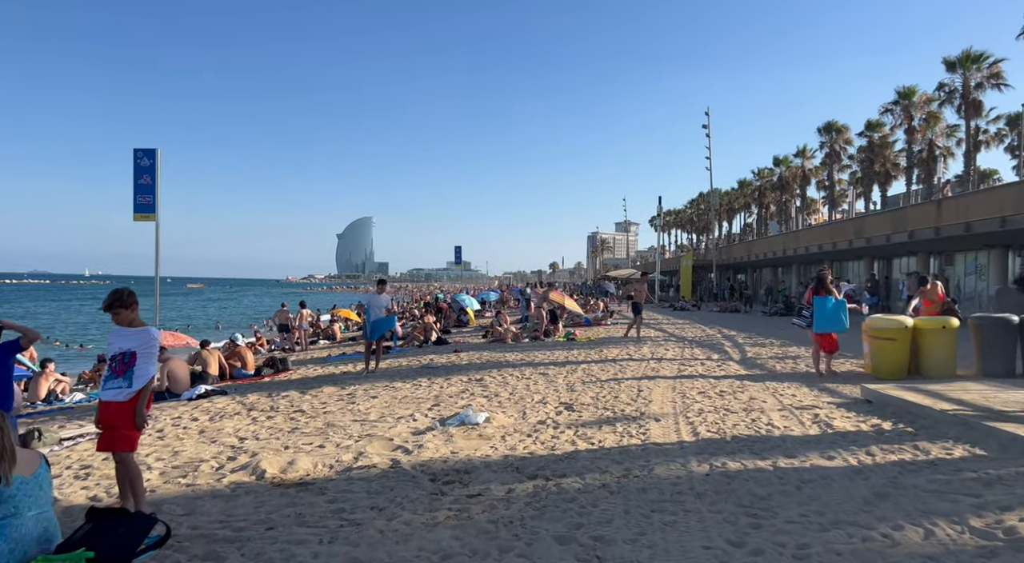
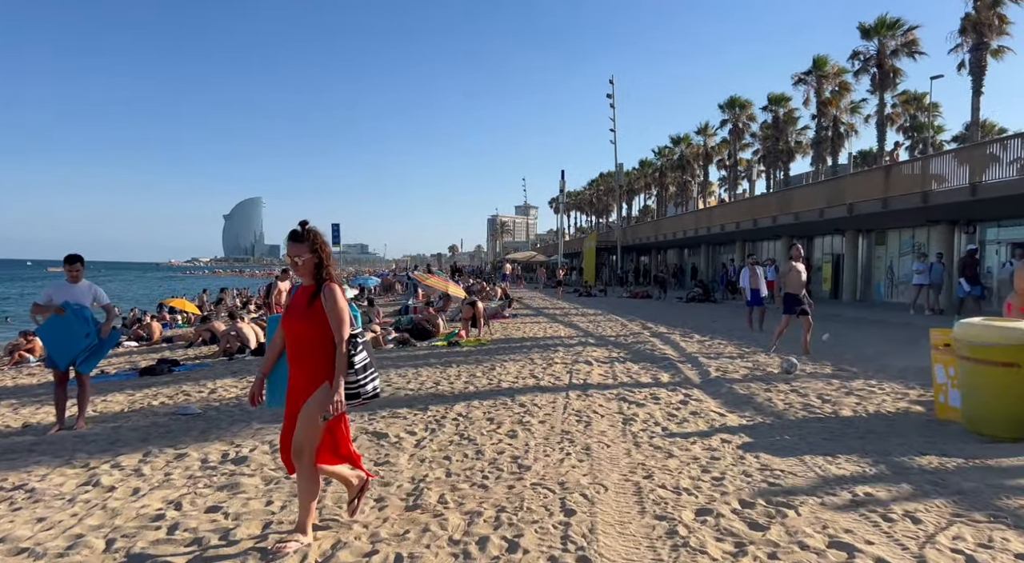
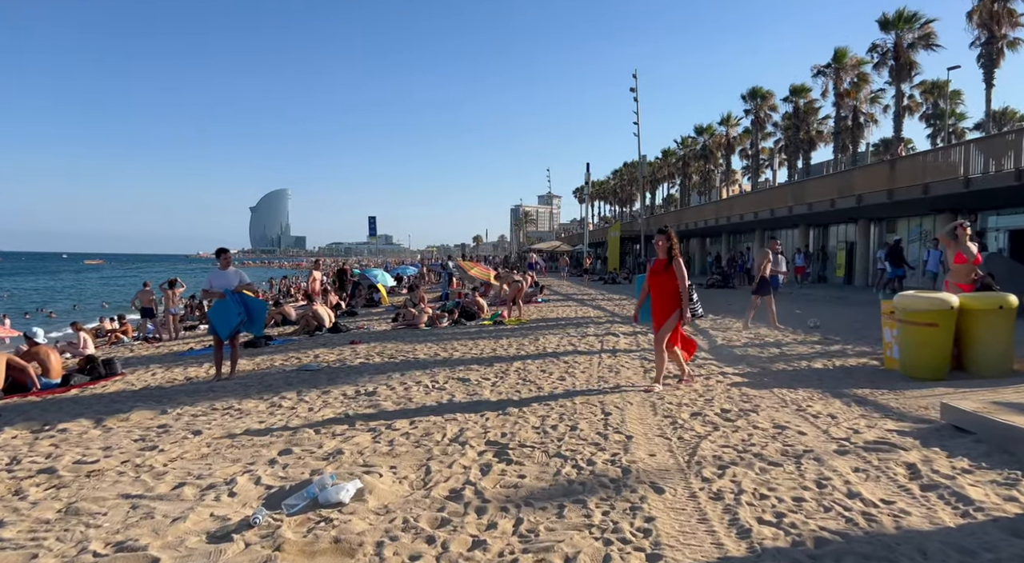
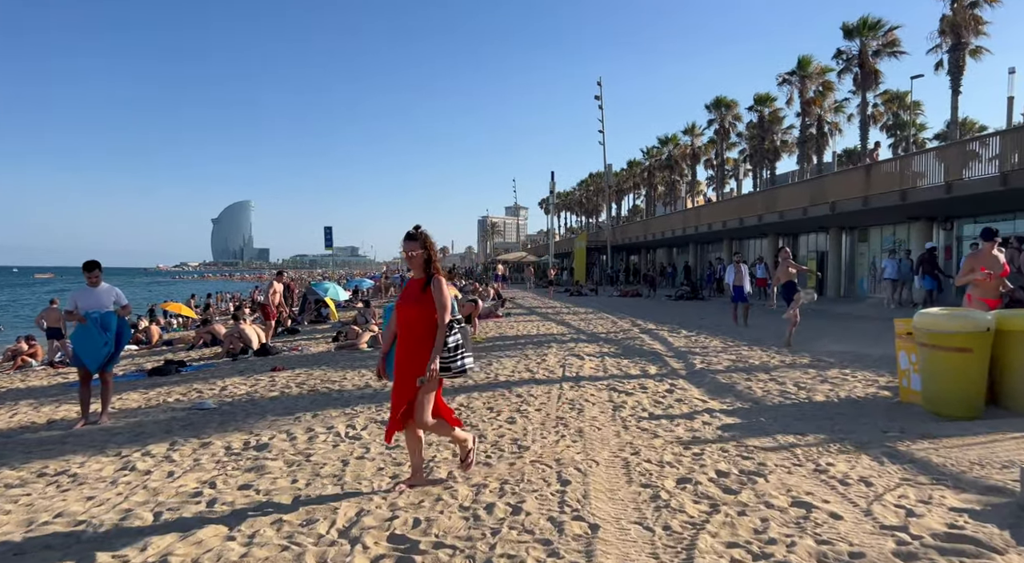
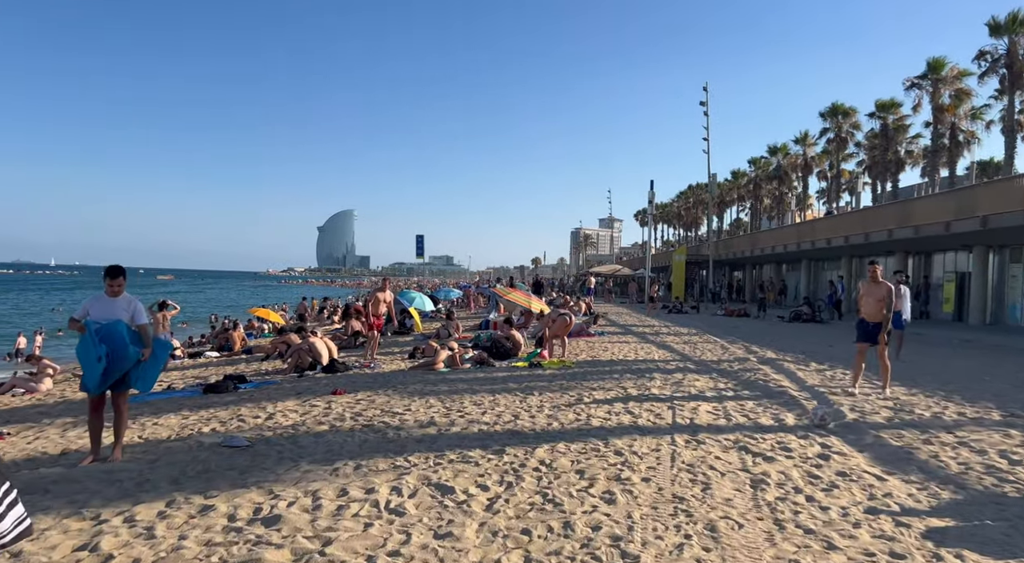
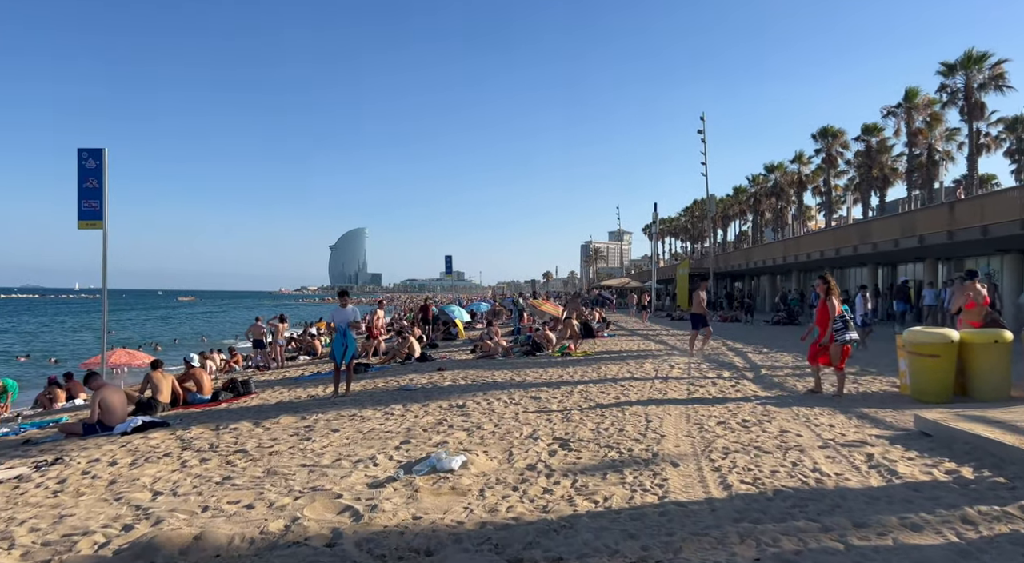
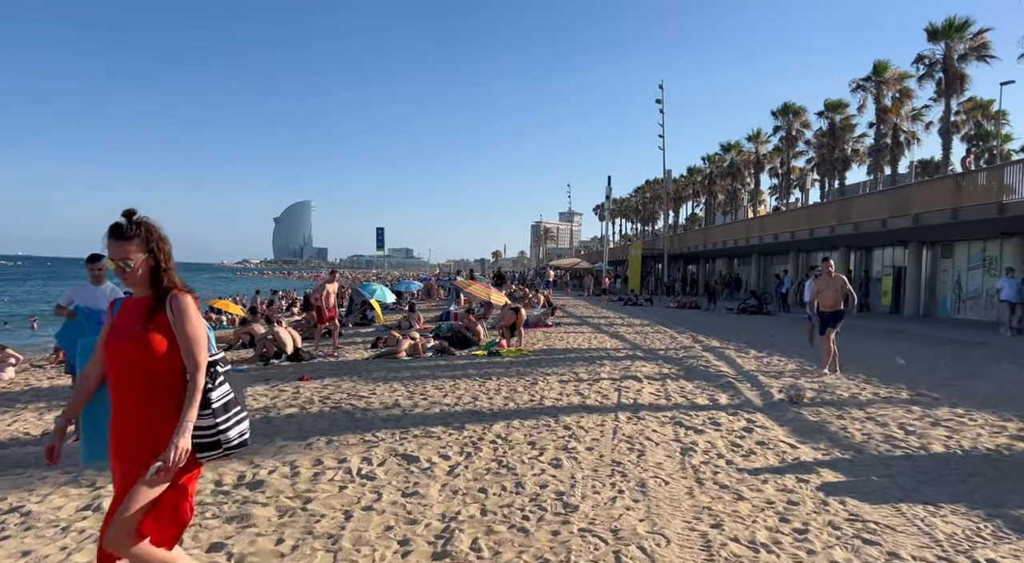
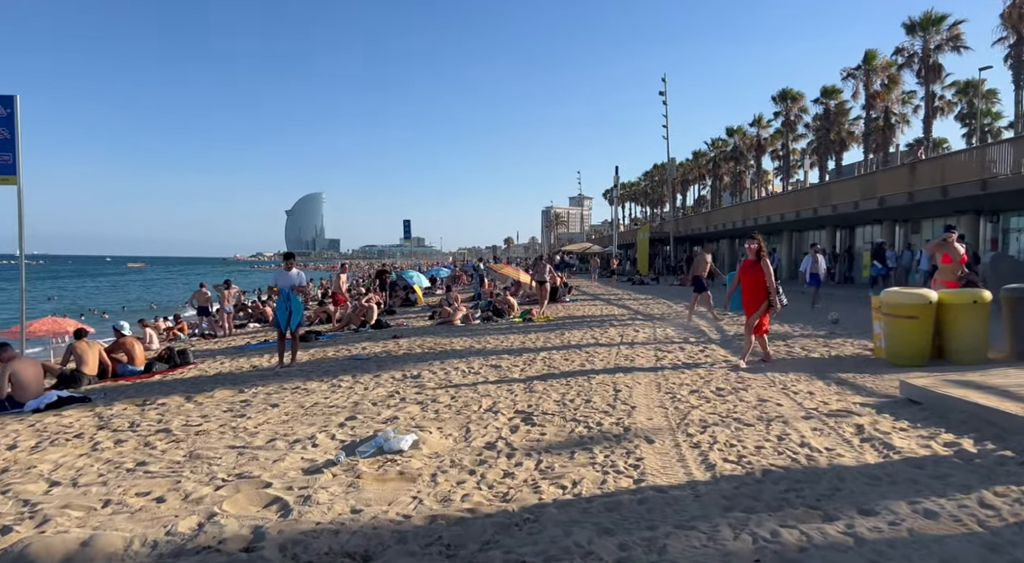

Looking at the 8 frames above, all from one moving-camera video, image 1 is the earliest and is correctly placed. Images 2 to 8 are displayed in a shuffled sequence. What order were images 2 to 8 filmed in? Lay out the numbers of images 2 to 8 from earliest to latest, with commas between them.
6, 8, 3, 4, 2, 7, 5
